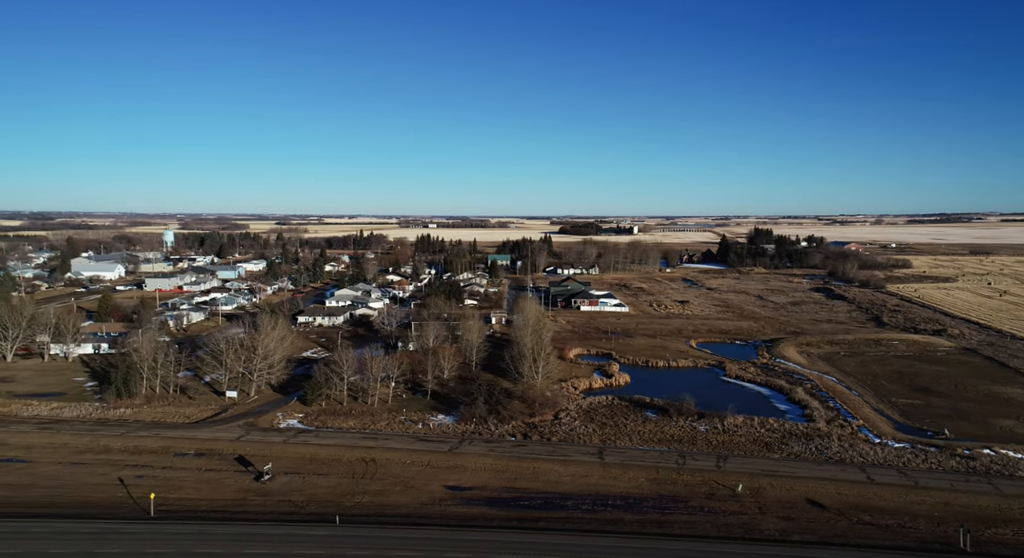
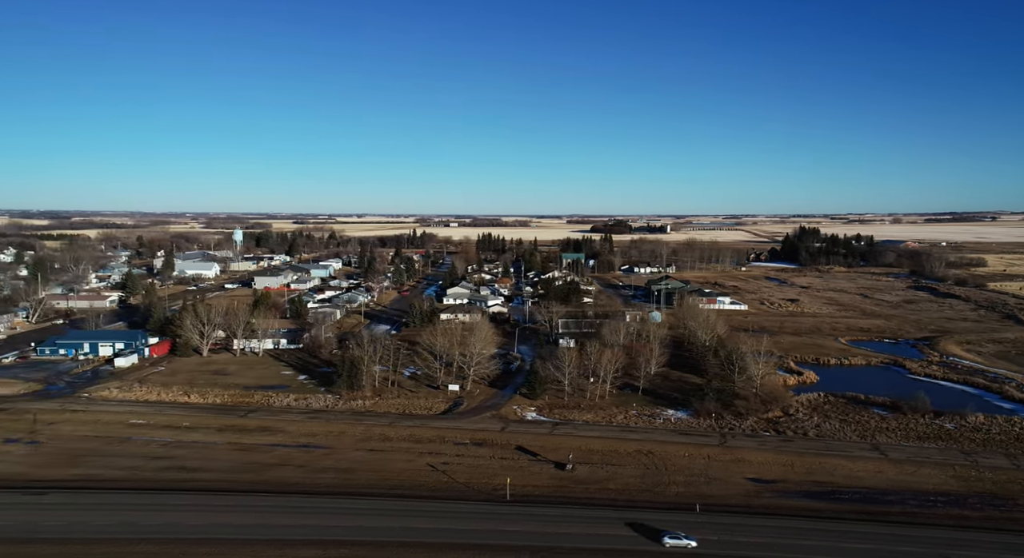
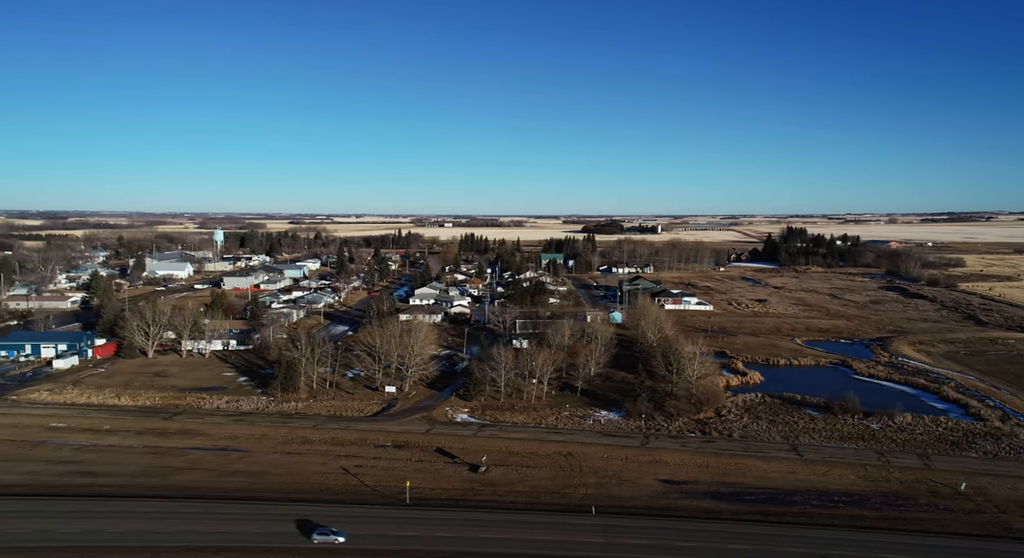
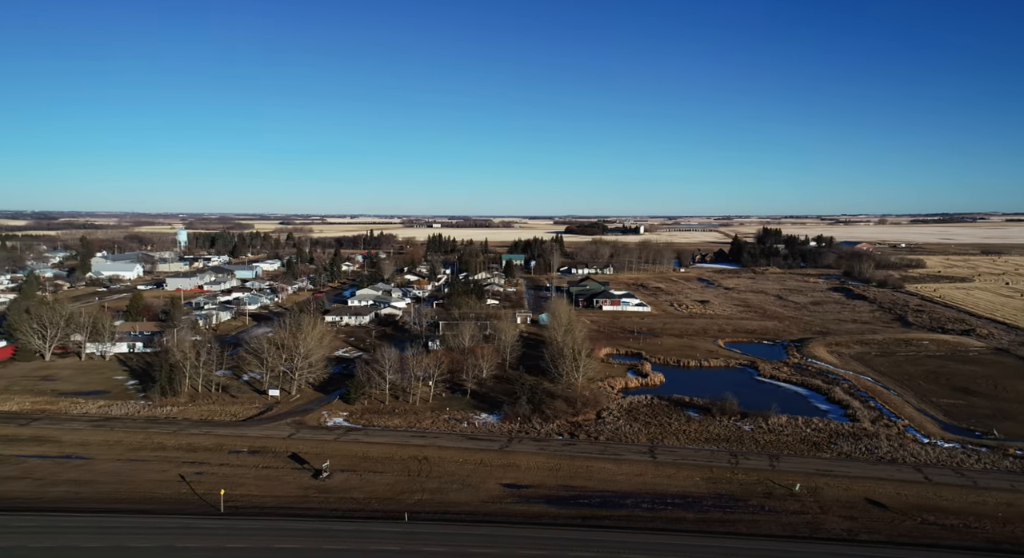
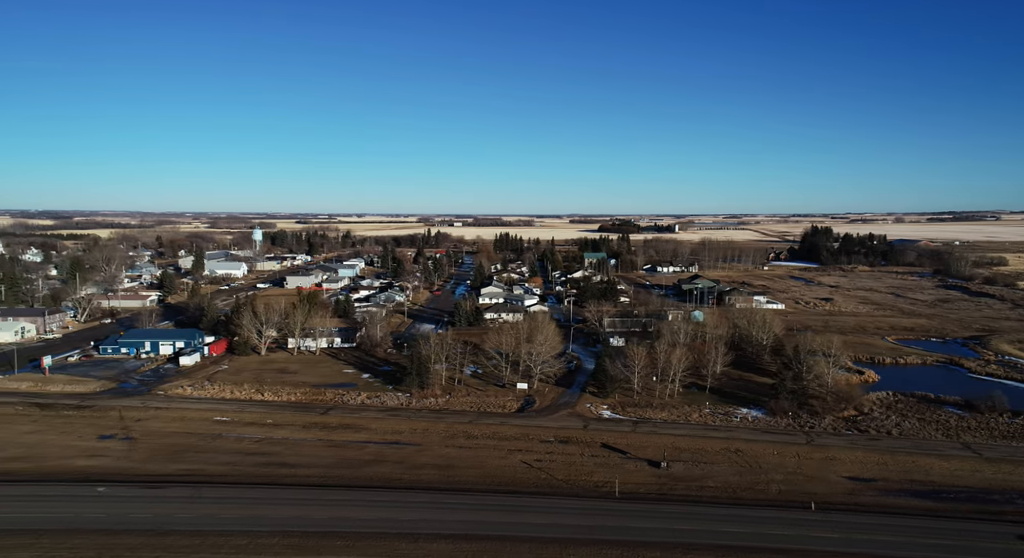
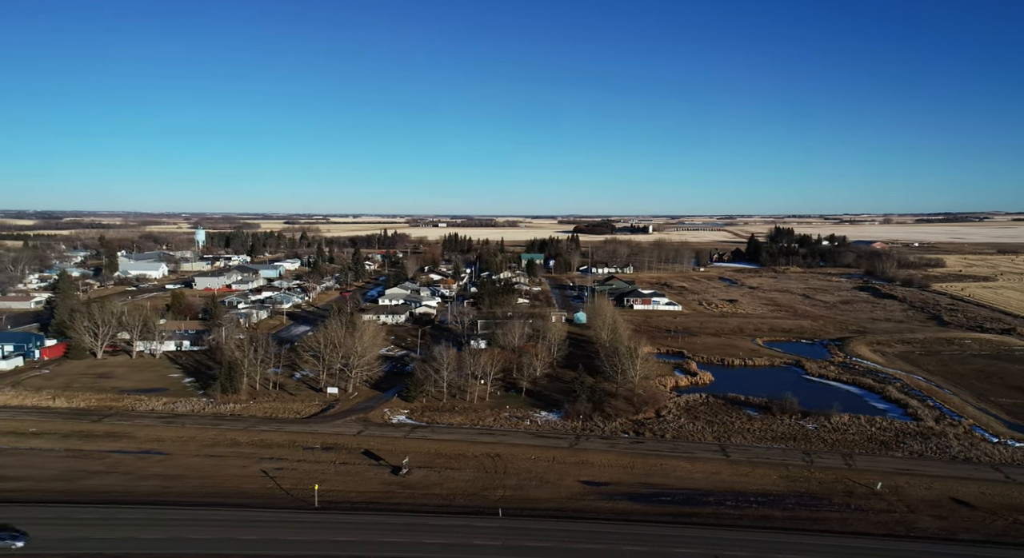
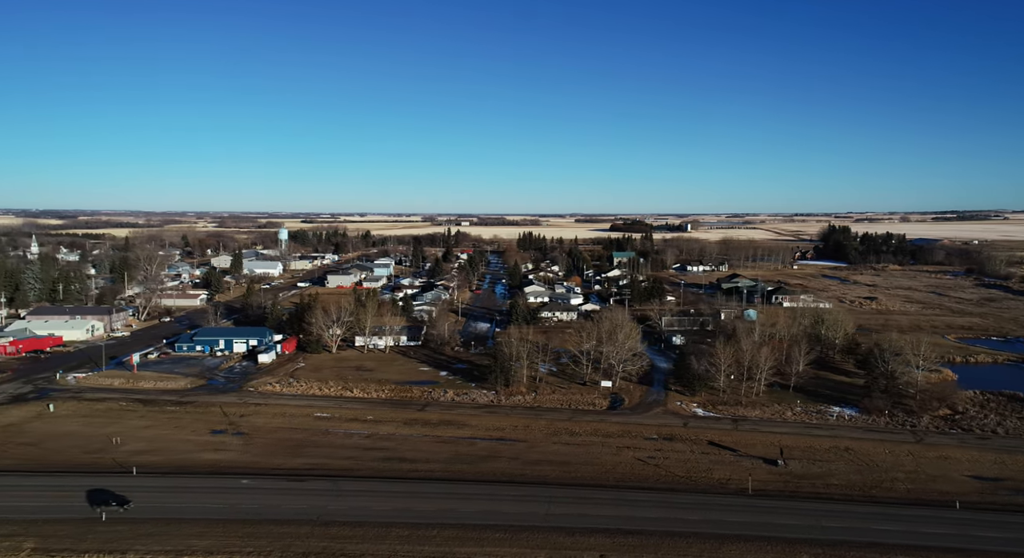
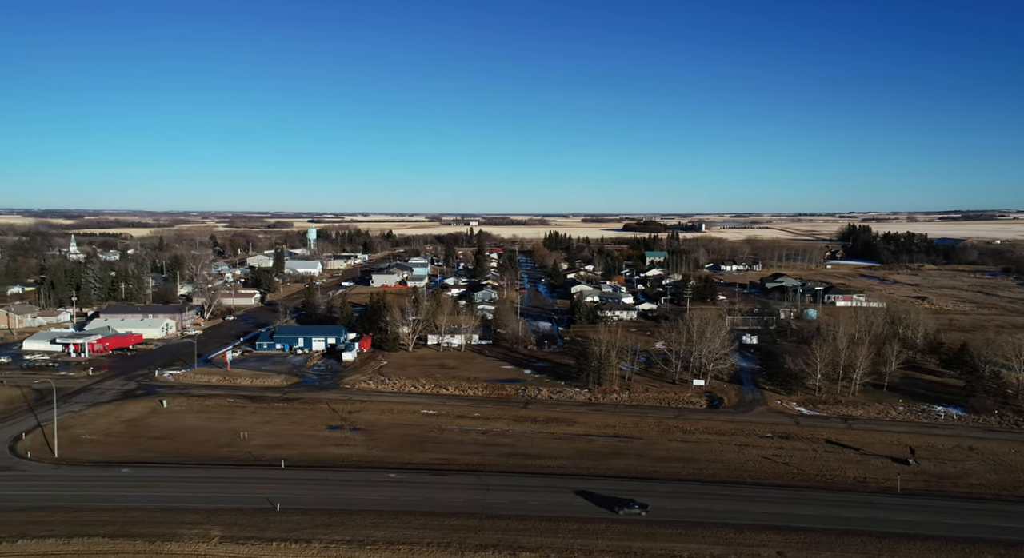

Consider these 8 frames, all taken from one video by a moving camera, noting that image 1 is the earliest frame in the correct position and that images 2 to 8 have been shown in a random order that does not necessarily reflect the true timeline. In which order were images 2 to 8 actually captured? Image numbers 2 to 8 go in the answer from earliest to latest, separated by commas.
4, 6, 3, 2, 5, 7, 8
